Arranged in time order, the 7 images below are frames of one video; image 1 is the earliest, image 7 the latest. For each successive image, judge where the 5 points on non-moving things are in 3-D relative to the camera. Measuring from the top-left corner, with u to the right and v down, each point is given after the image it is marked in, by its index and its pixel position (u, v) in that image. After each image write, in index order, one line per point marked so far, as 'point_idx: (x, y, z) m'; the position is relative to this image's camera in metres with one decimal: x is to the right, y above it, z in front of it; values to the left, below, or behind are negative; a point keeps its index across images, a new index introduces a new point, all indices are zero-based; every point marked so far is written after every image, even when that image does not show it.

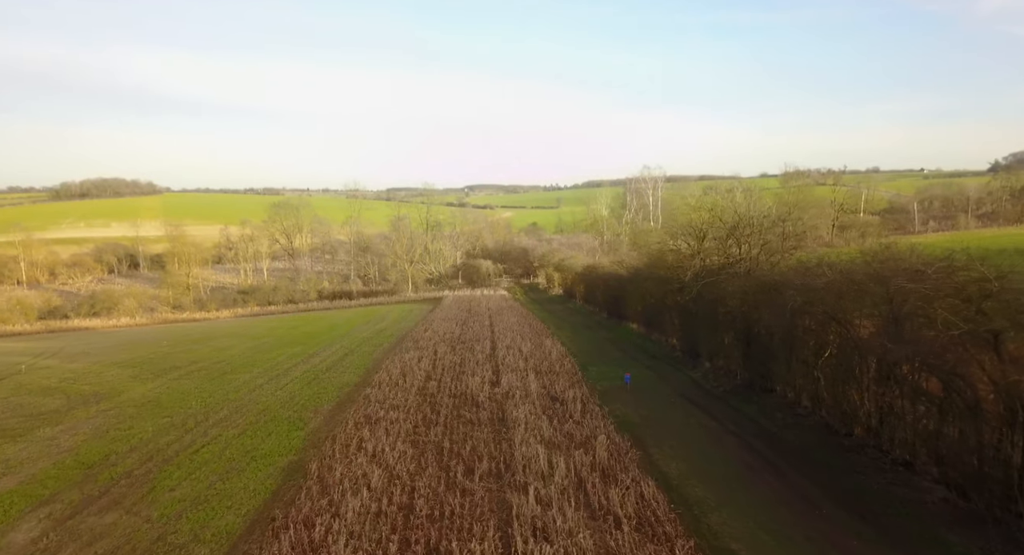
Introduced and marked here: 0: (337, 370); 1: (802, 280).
0: (-6.4, -3.5, +19.5) m
1: (+6.6, -0.1, +12.2) m
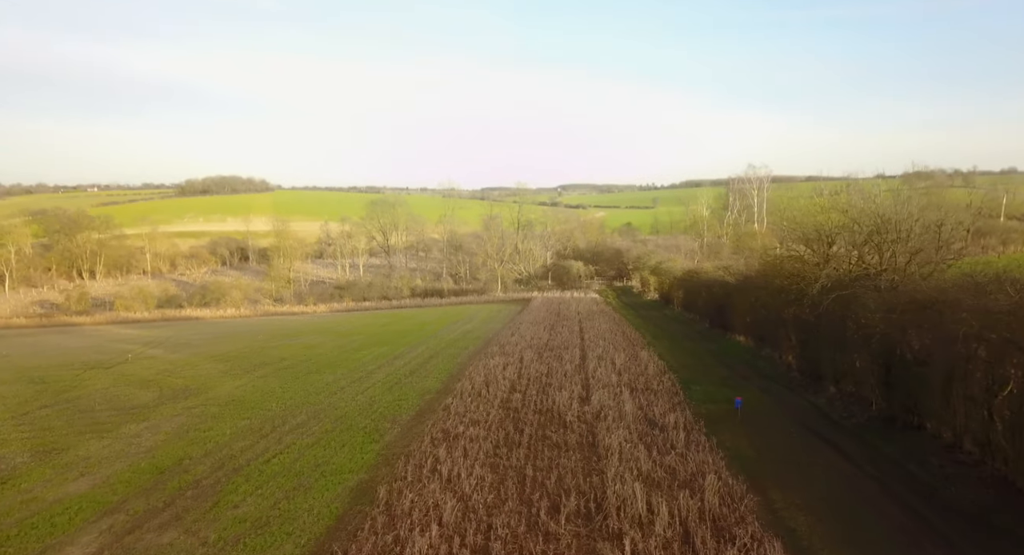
0: (-3.3, -3.5, +18.9) m
1: (+8.4, -0.4, +9.6) m
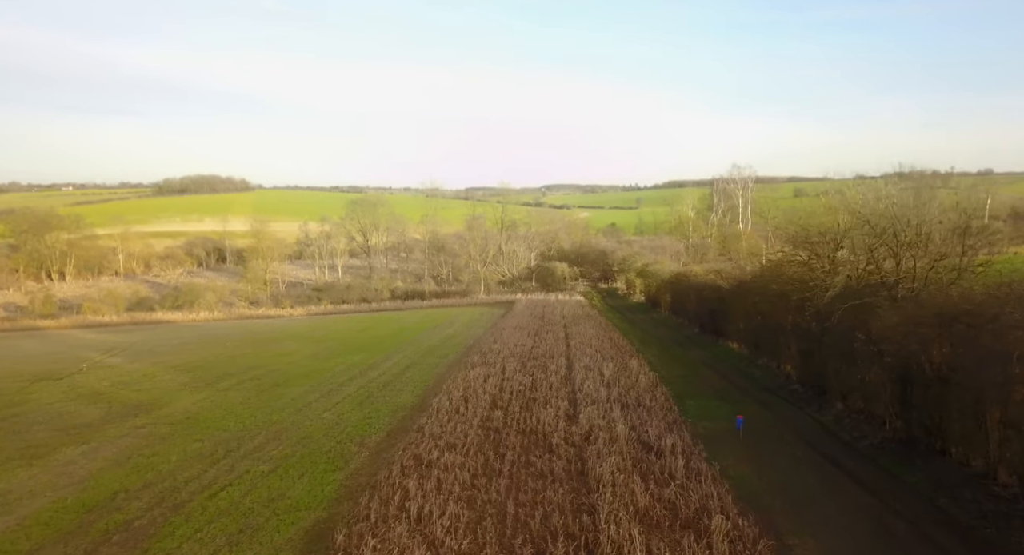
0: (-3.9, -3.7, +17.5) m
1: (+8.0, -0.5, +8.6) m
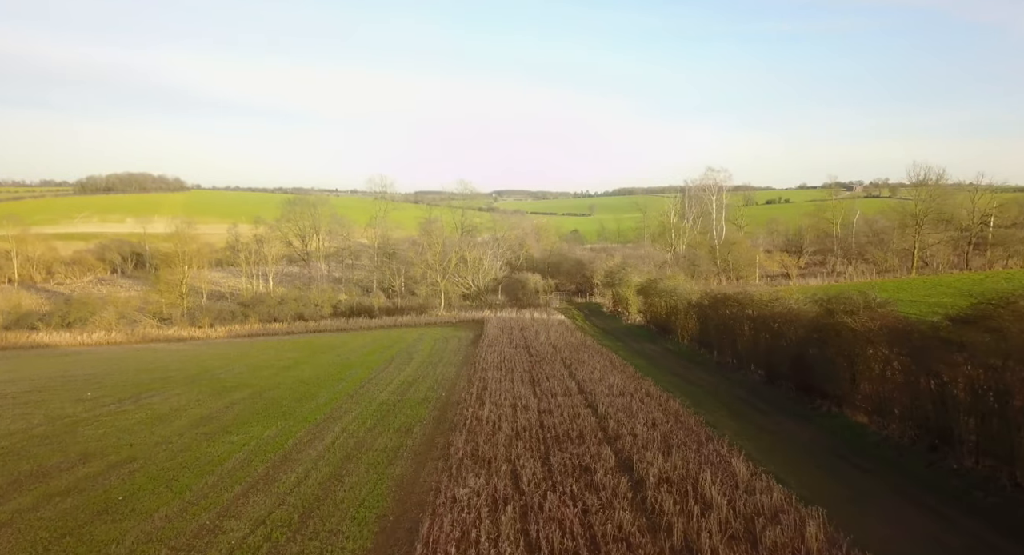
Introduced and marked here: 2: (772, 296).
0: (-3.4, -4.5, +9.2) m
1: (+9.3, -1.3, +1.4) m
2: (+9.1, -0.7, +18.8) m
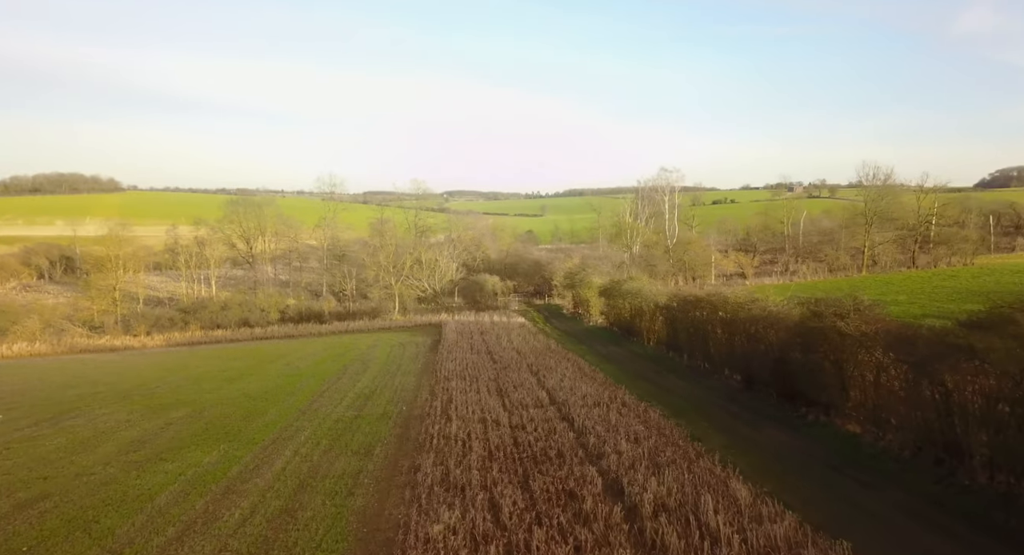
0: (-3.6, -4.6, +7.7) m
1: (+9.7, -1.3, +1.0) m
2: (+8.0, -0.7, +18.4) m
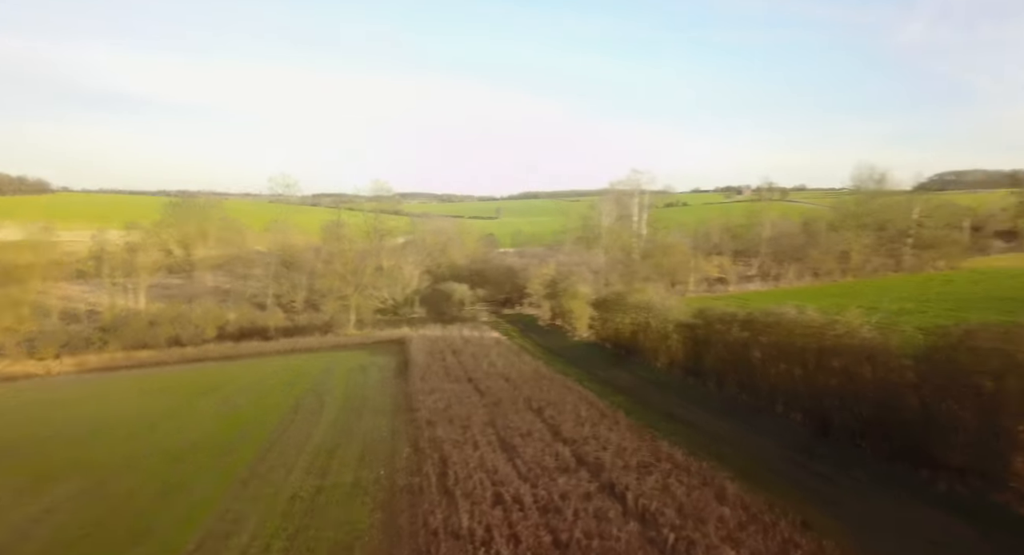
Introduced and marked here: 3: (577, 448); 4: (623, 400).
0: (-2.3, -5.2, +3.4) m
1: (+11.5, -1.7, -2.1) m
2: (+8.3, -1.2, +15.0) m
3: (+1.7, -4.4, +14.2) m
4: (+4.0, -4.4, +19.4) m
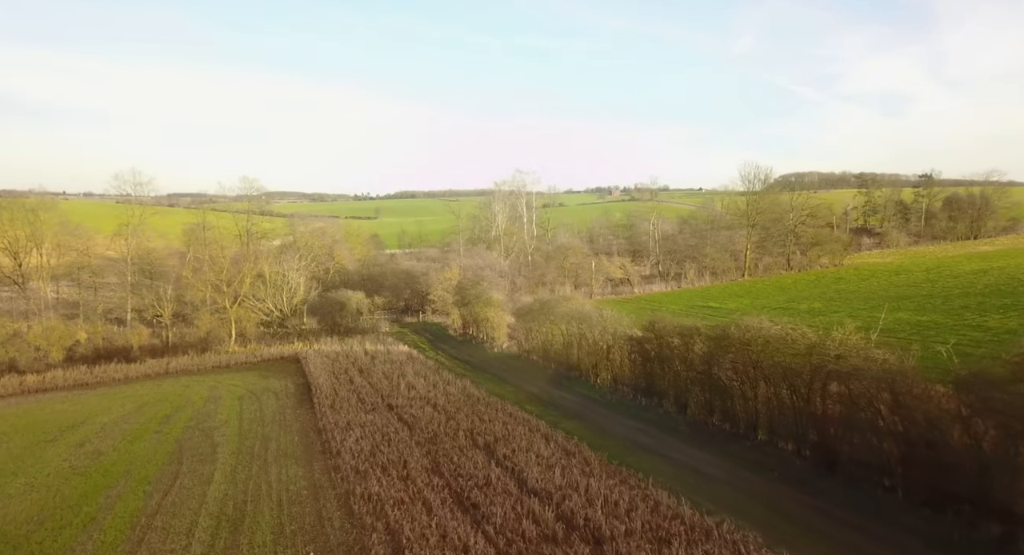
0: (-0.6, -5.6, +0.1) m
1: (+13.9, -1.8, -2.3) m
2: (+7.1, -1.4, +13.7) m
3: (+0.9, -4.7, +11.6) m
4: (+2.0, -4.7, +17.1) m
